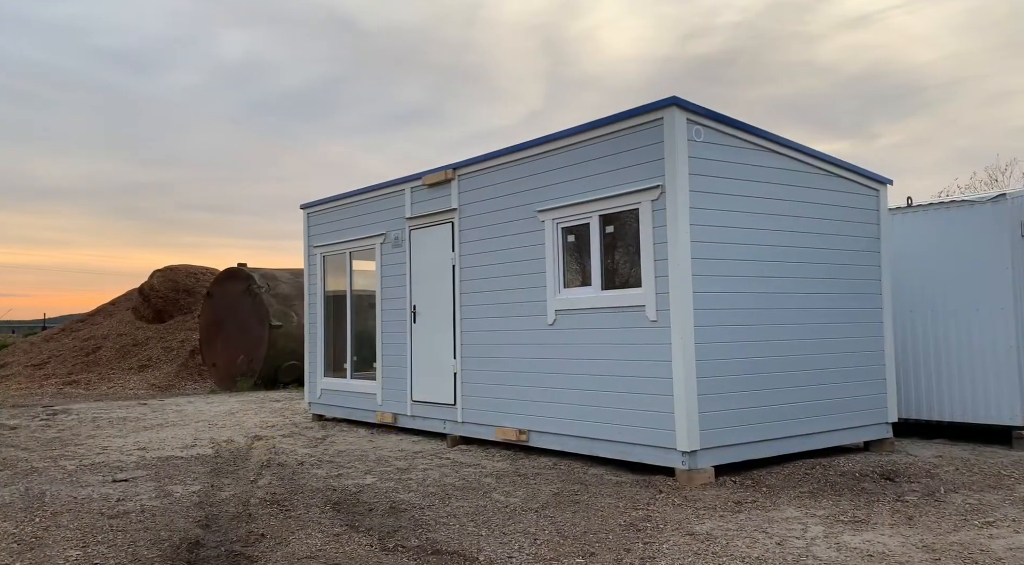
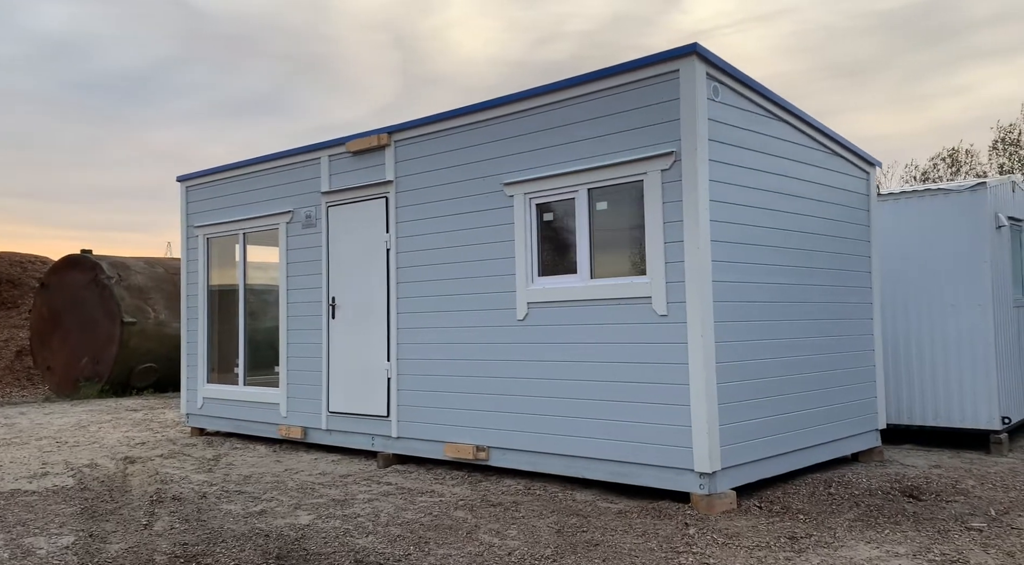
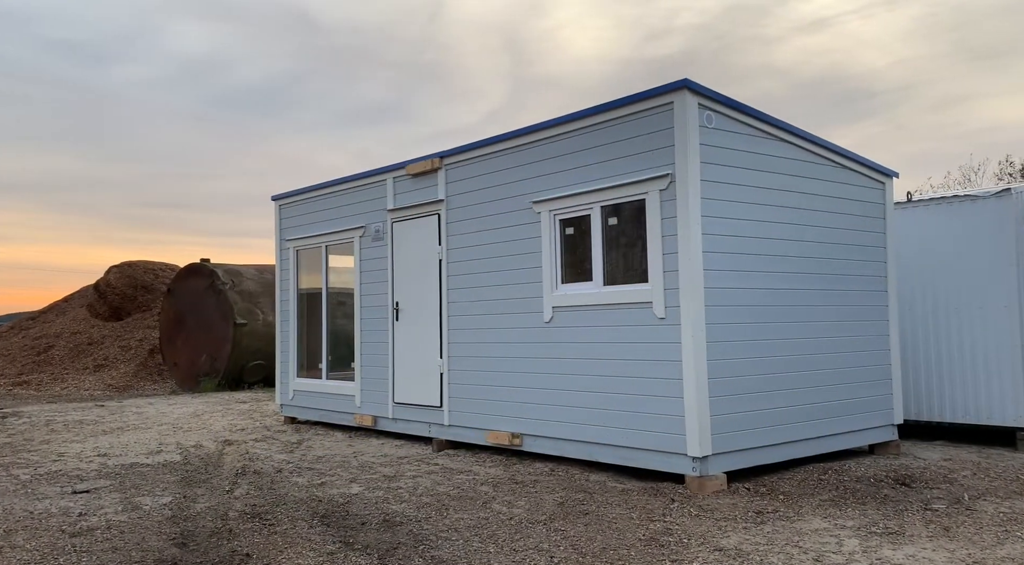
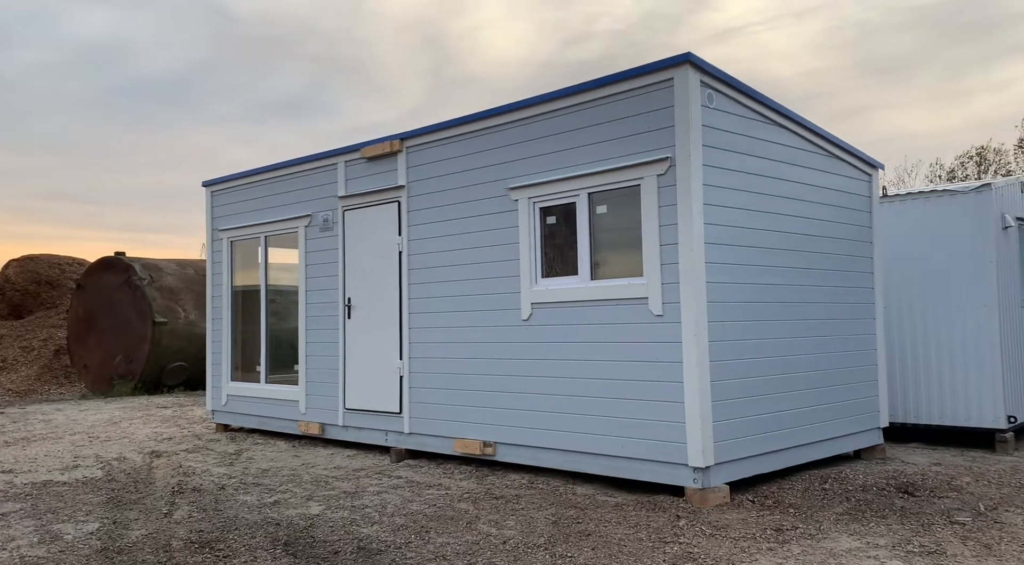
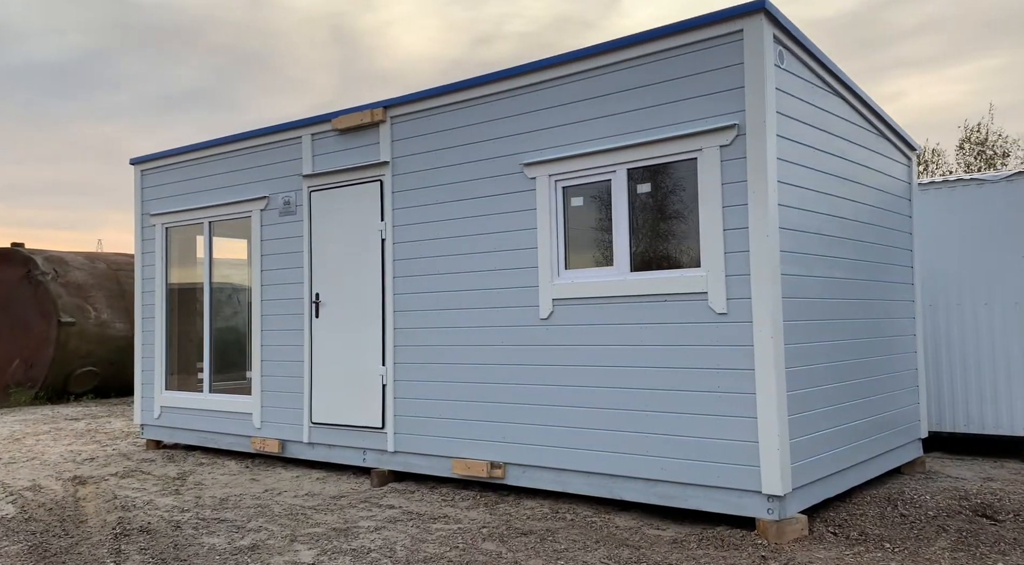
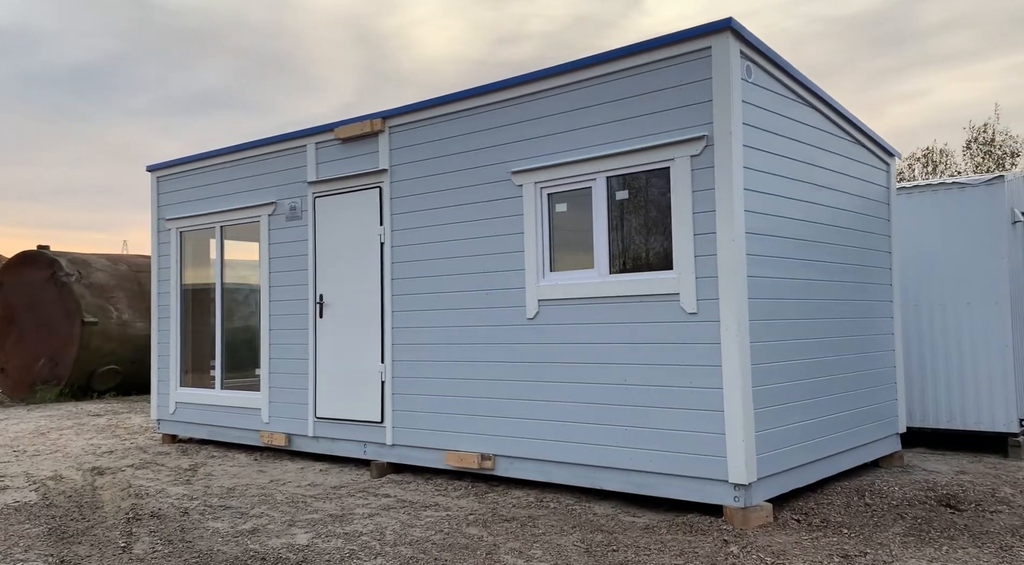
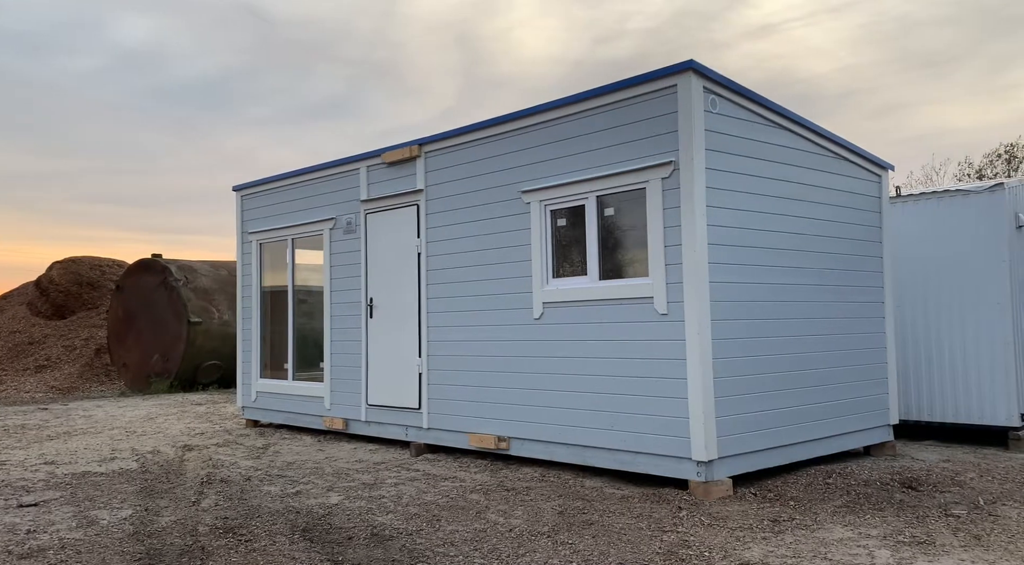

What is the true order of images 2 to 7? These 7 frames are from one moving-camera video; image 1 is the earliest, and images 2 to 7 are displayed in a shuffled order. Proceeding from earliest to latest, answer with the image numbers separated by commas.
3, 7, 4, 2, 6, 5
